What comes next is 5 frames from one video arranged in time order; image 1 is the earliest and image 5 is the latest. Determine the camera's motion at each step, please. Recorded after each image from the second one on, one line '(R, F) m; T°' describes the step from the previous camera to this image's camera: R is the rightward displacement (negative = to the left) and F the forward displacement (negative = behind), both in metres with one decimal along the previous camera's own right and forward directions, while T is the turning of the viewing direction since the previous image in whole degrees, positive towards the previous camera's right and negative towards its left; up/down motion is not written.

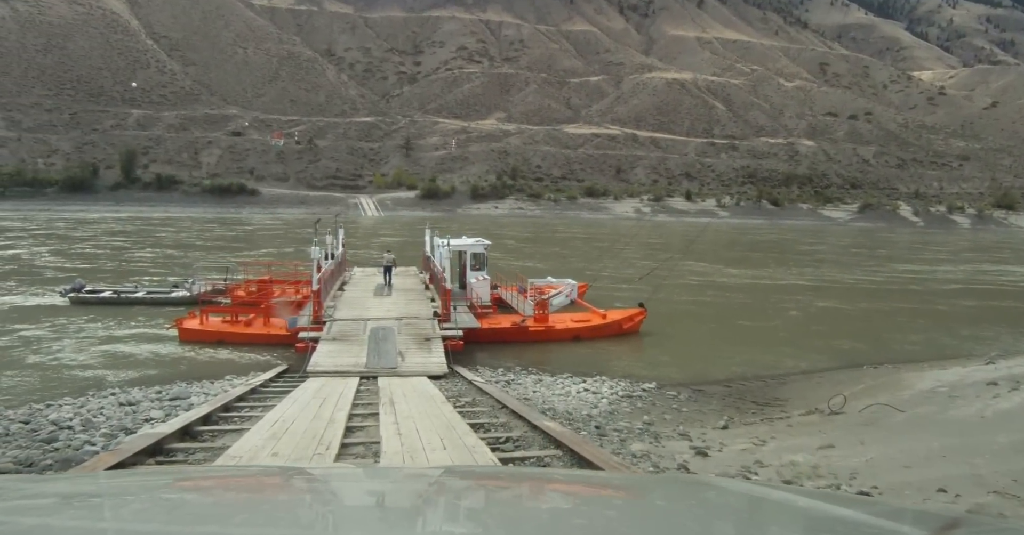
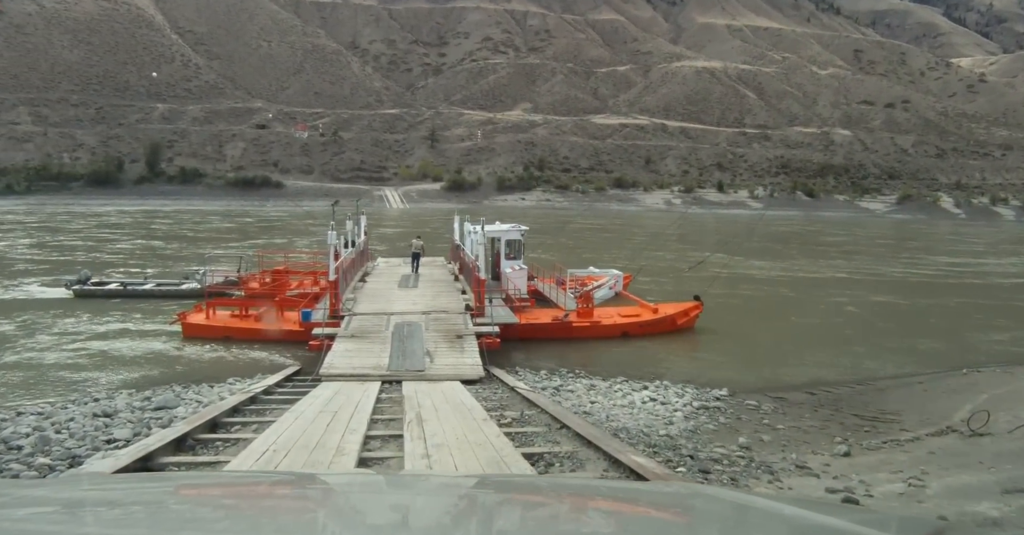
(-0.2, +0.9) m; -2°
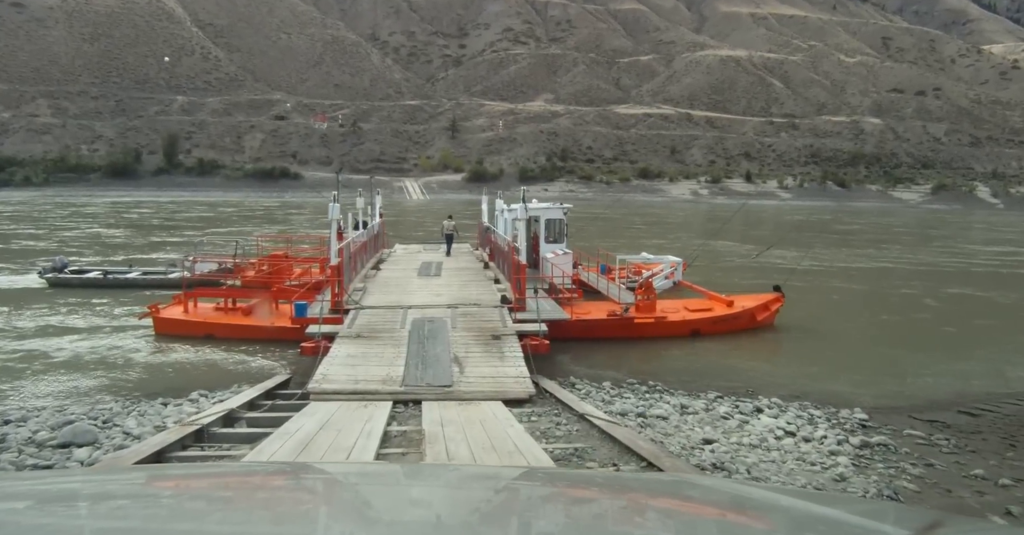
(-0.2, +1.0) m; -2°
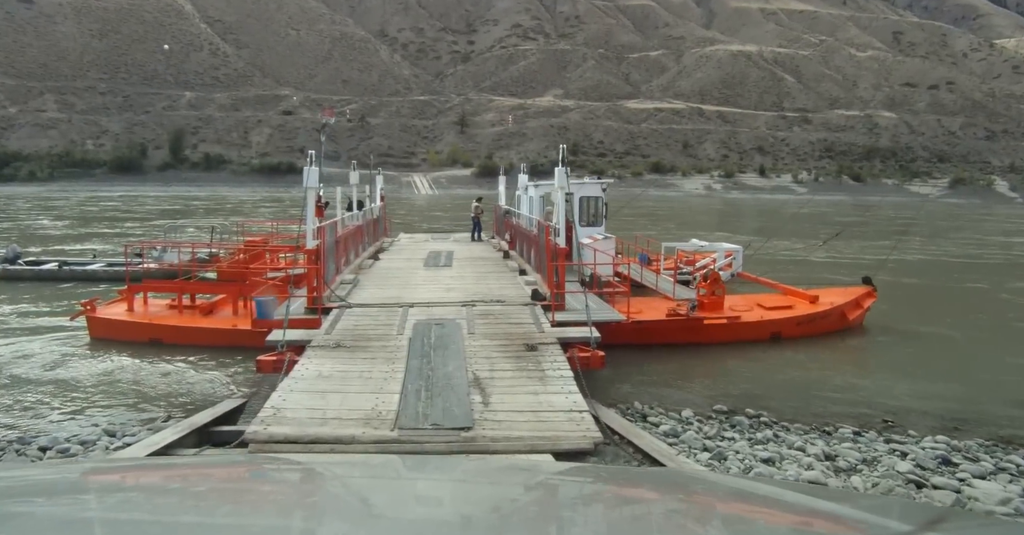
(-0.2, +0.6) m; -1°
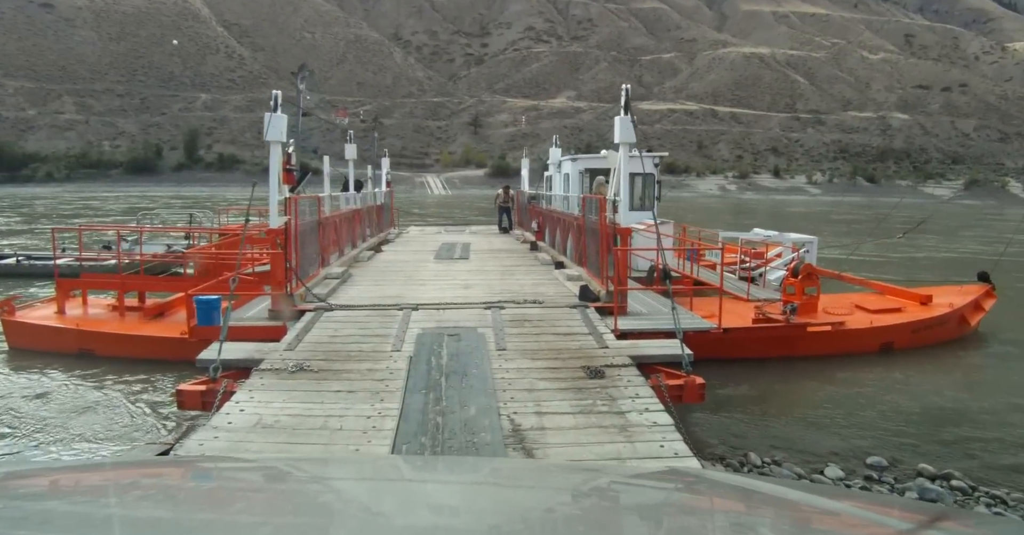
(-0.5, -0.3) m; -1°
